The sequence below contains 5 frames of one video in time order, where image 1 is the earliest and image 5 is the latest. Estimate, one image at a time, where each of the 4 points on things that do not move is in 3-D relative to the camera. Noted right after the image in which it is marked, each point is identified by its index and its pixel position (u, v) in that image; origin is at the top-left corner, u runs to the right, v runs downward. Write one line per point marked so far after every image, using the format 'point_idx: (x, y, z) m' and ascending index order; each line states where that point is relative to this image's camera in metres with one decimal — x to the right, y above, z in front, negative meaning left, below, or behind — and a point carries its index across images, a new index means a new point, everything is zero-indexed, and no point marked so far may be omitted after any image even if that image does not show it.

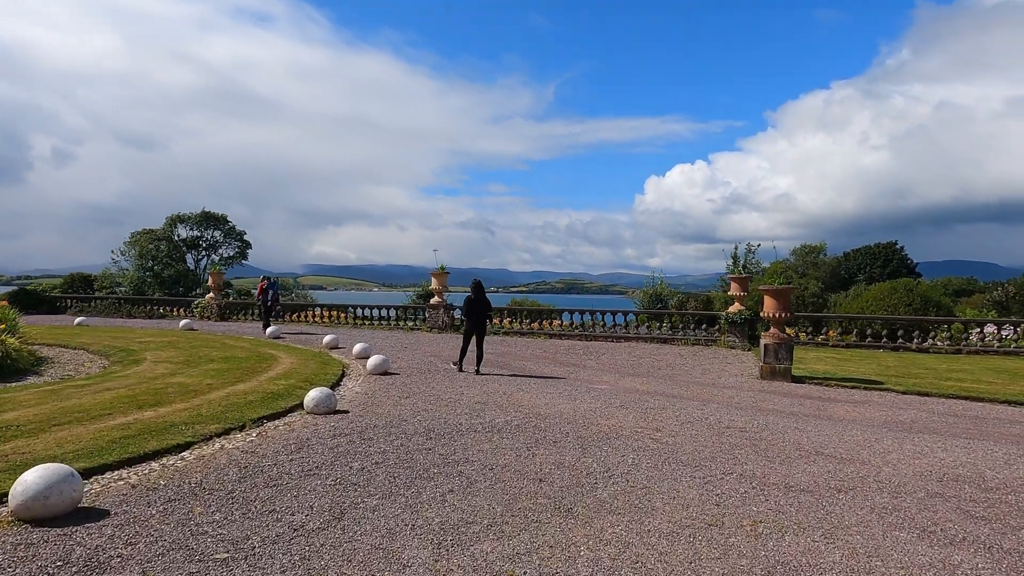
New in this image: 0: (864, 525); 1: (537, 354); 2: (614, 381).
0: (+2.3, -1.5, +4.3) m
1: (+0.5, -1.4, +14.4) m
2: (+1.7, -1.5, +10.8) m
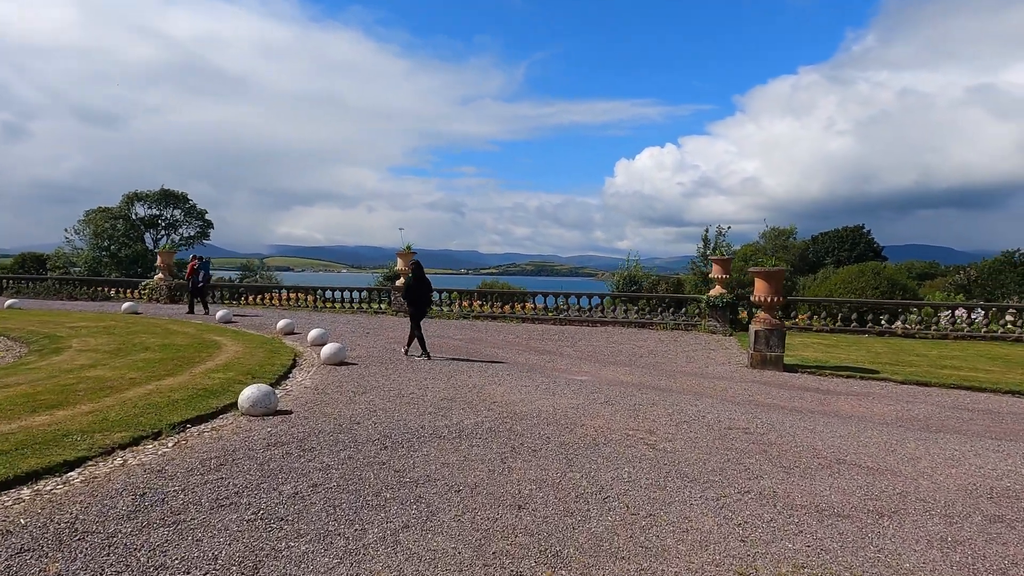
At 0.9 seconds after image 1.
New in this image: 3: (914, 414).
0: (+2.1, -1.4, +3.4) m
1: (-0.1, -1.1, +13.4) m
2: (+1.2, -1.2, +9.9) m
3: (+4.5, -1.4, +7.5) m
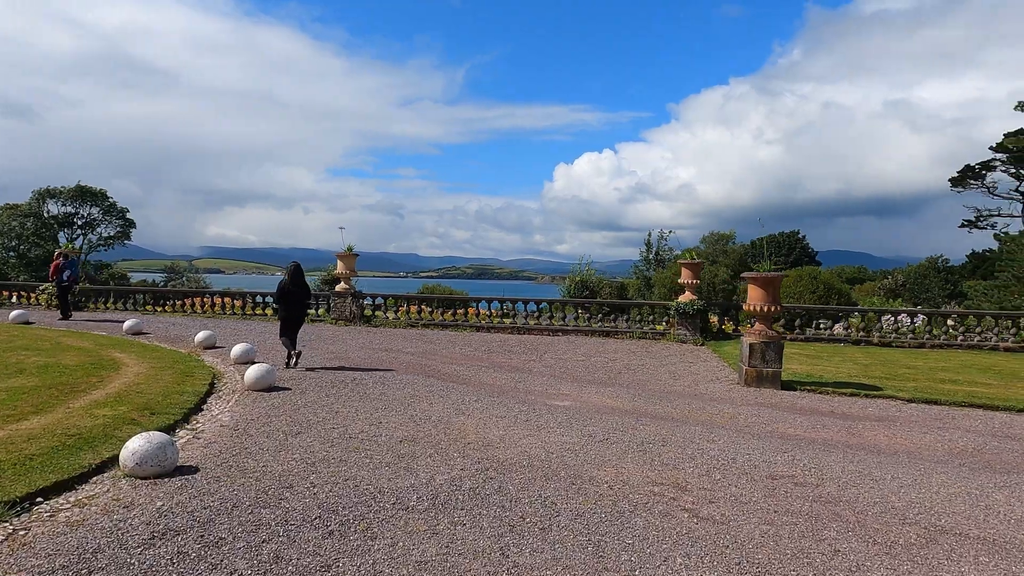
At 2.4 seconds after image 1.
0: (+2.3, -1.5, +2.1) m
1: (-0.8, -1.2, +11.9) m
2: (+0.8, -1.3, +8.4) m
3: (+4.3, -1.5, +6.4) m
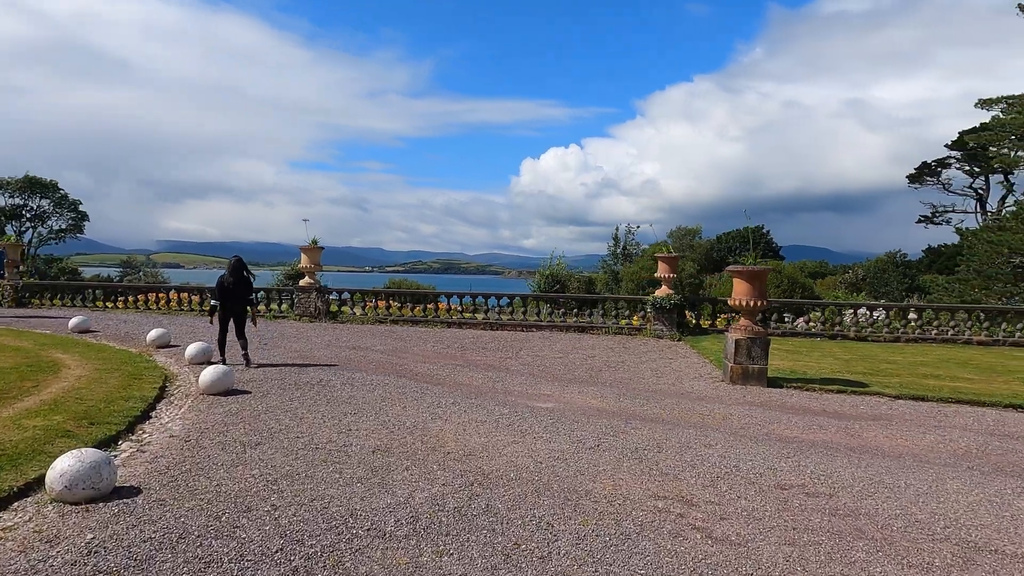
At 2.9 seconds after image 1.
0: (+2.3, -1.5, +1.7) m
1: (-1.2, -1.1, +11.3) m
2: (+0.5, -1.3, +8.0) m
3: (+4.1, -1.5, +6.1) m
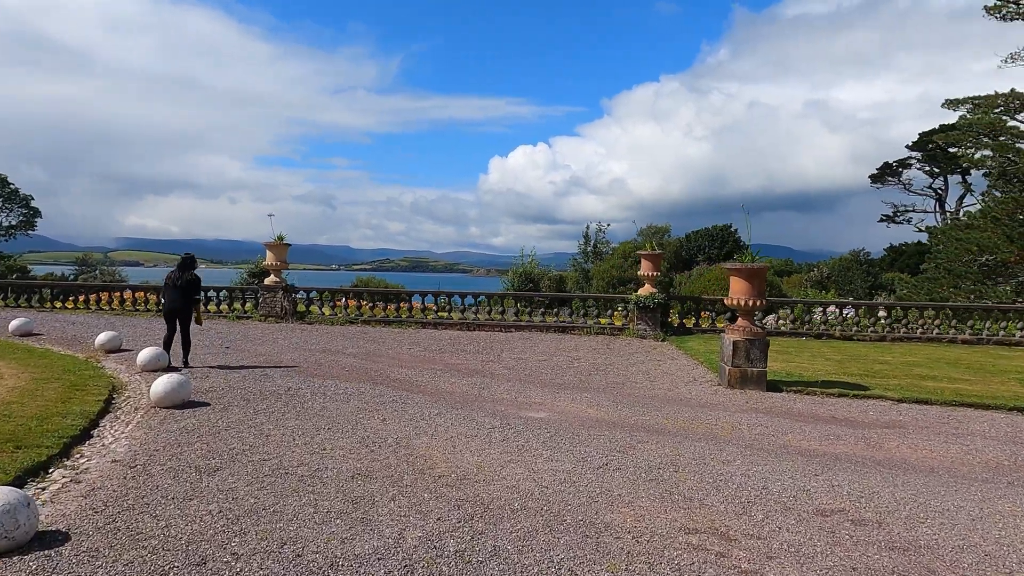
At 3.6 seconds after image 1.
0: (+2.5, -1.5, +1.2) m
1: (-1.5, -1.1, +10.6) m
2: (+0.4, -1.2, +7.3) m
3: (+4.1, -1.5, +5.6) m
